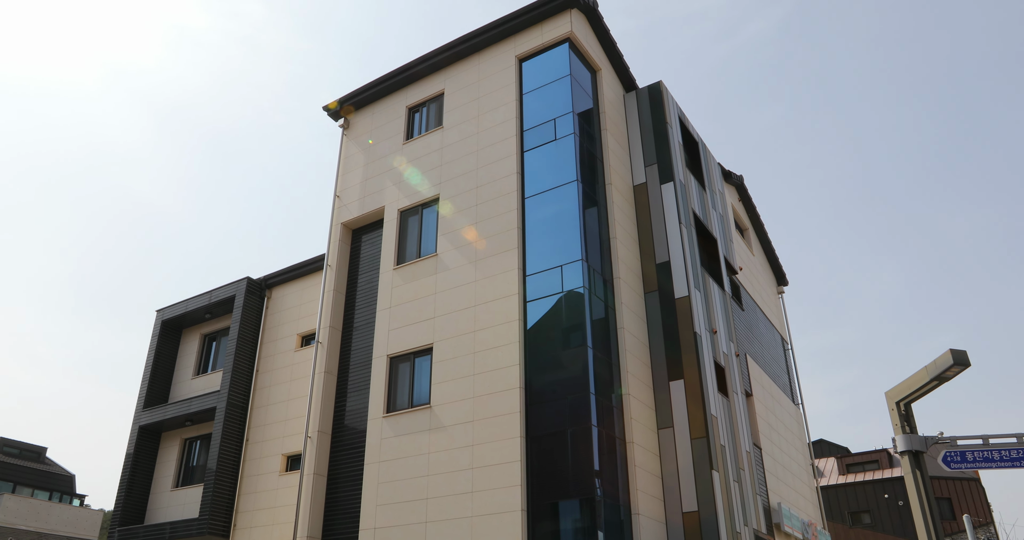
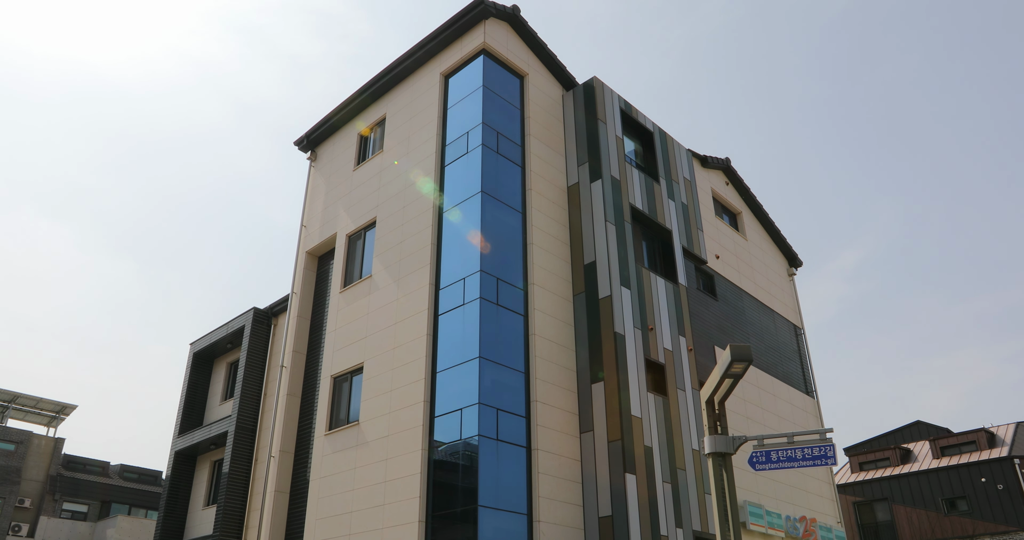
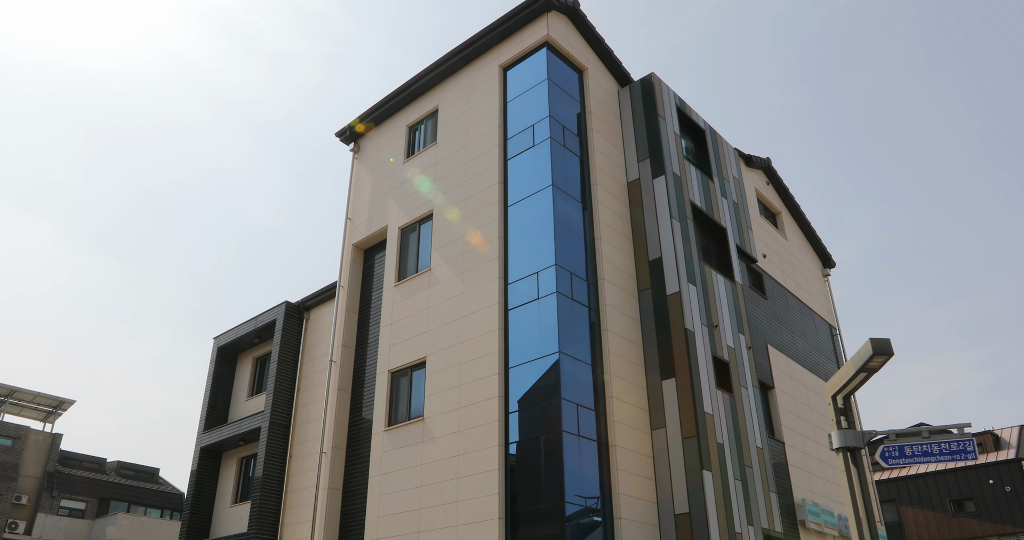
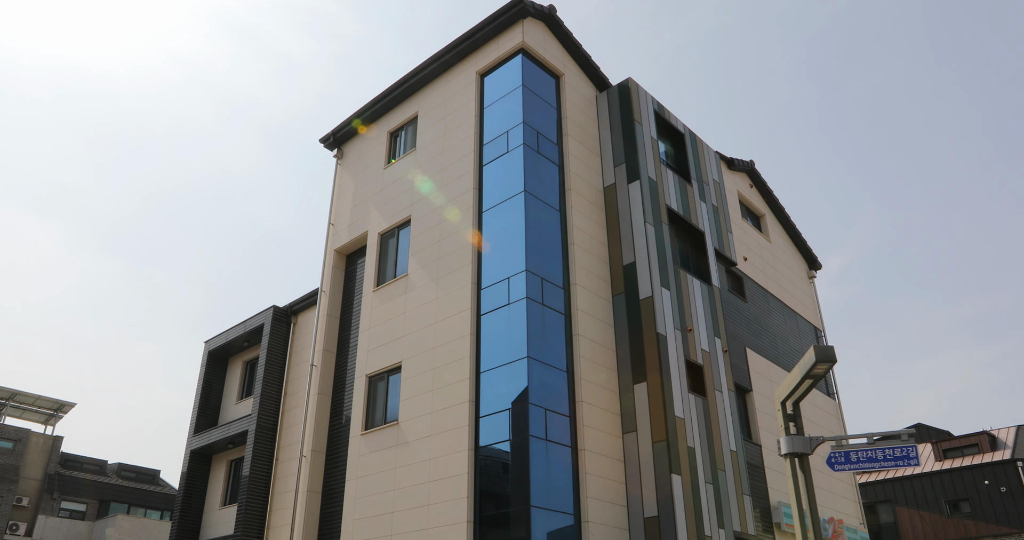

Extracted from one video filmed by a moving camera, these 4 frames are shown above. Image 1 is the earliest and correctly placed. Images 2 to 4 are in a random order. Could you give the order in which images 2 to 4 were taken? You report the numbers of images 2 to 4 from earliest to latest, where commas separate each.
3, 4, 2
